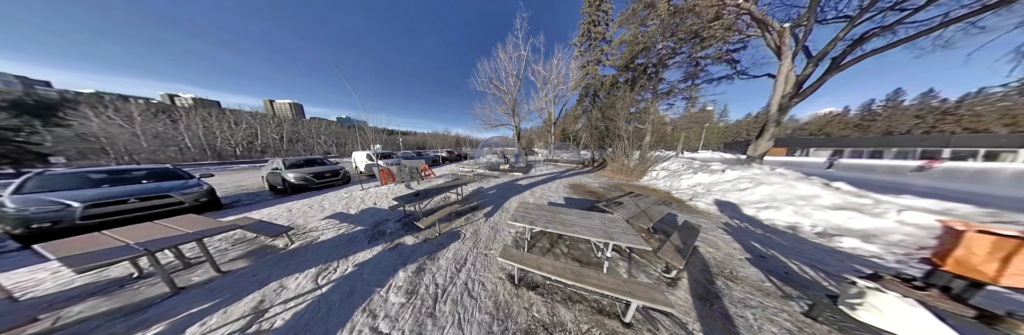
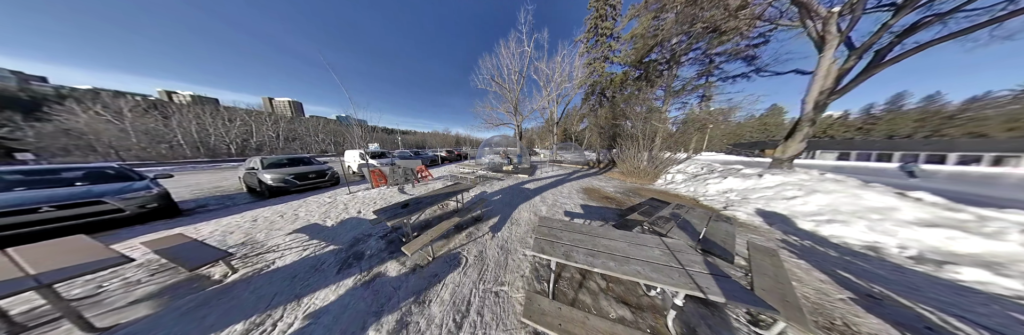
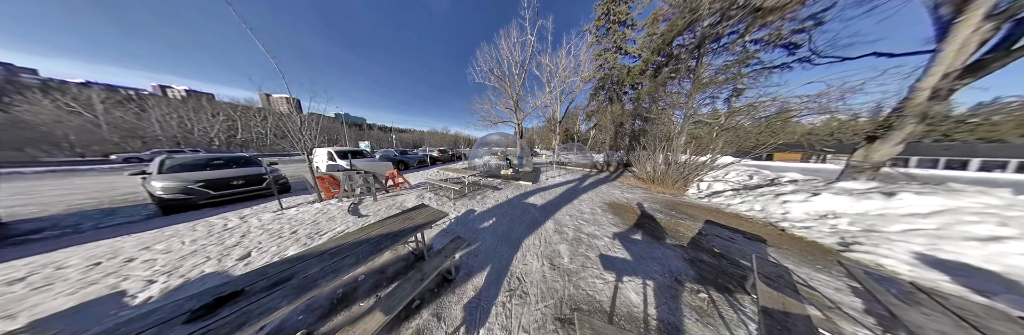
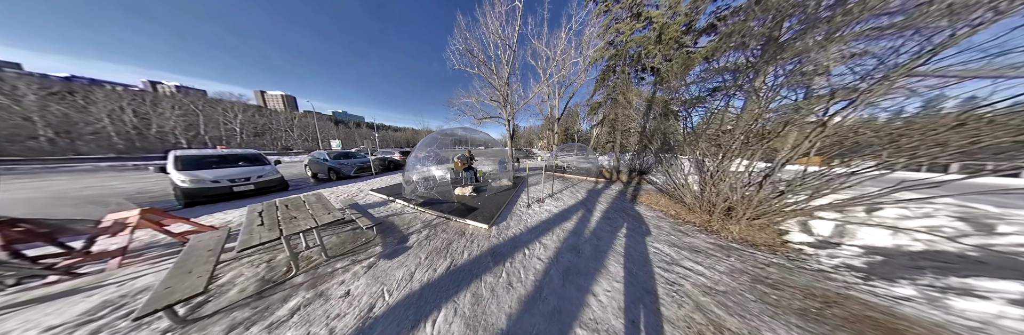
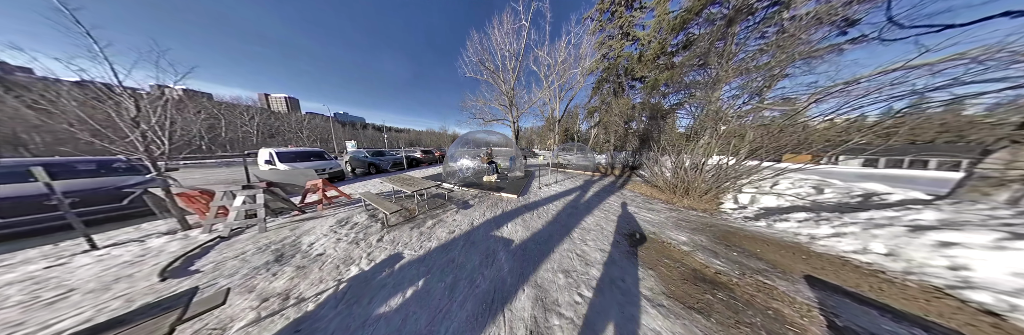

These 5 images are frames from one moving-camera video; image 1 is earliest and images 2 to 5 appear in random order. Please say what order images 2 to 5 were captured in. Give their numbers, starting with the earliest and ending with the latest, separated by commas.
2, 3, 5, 4
